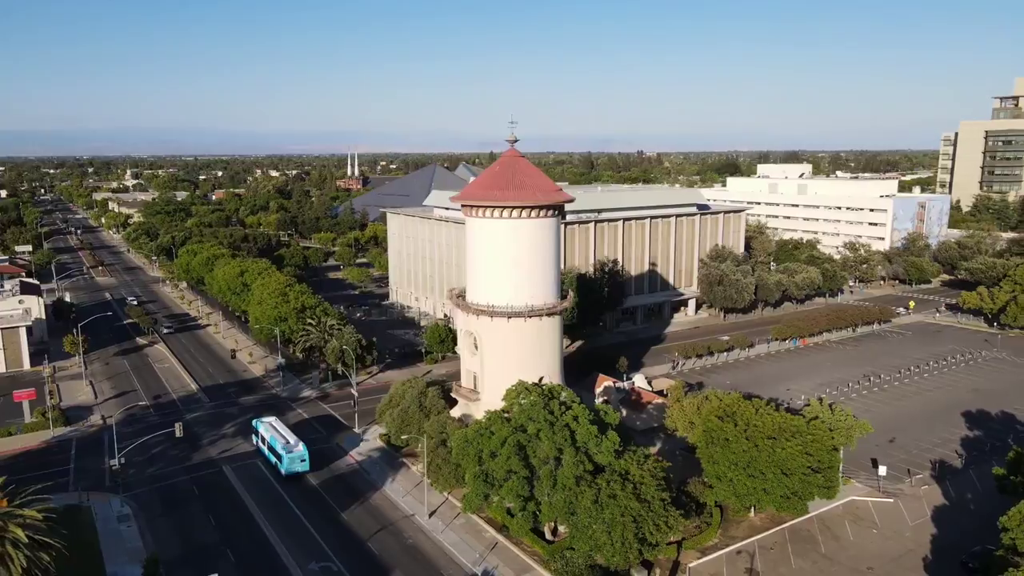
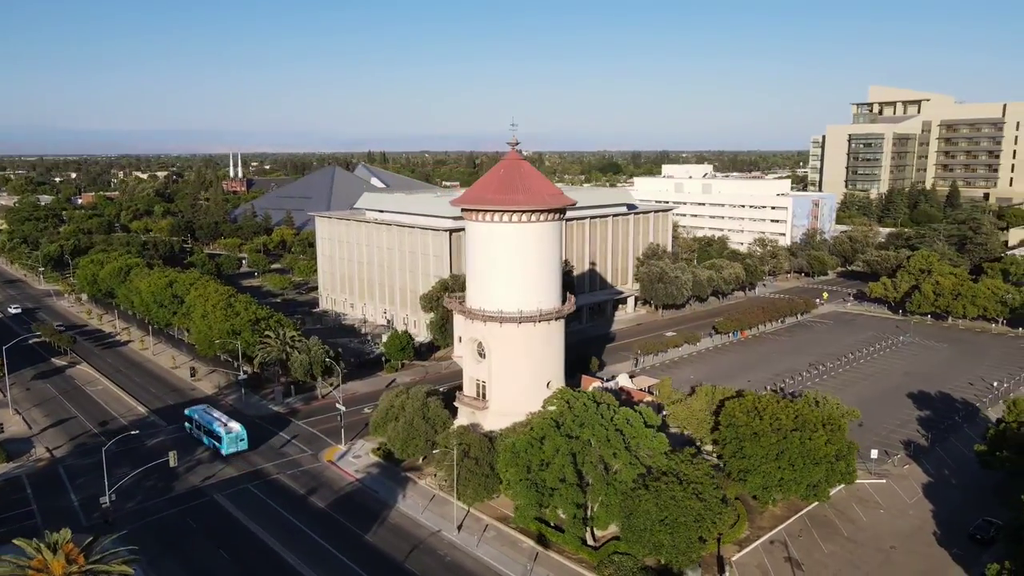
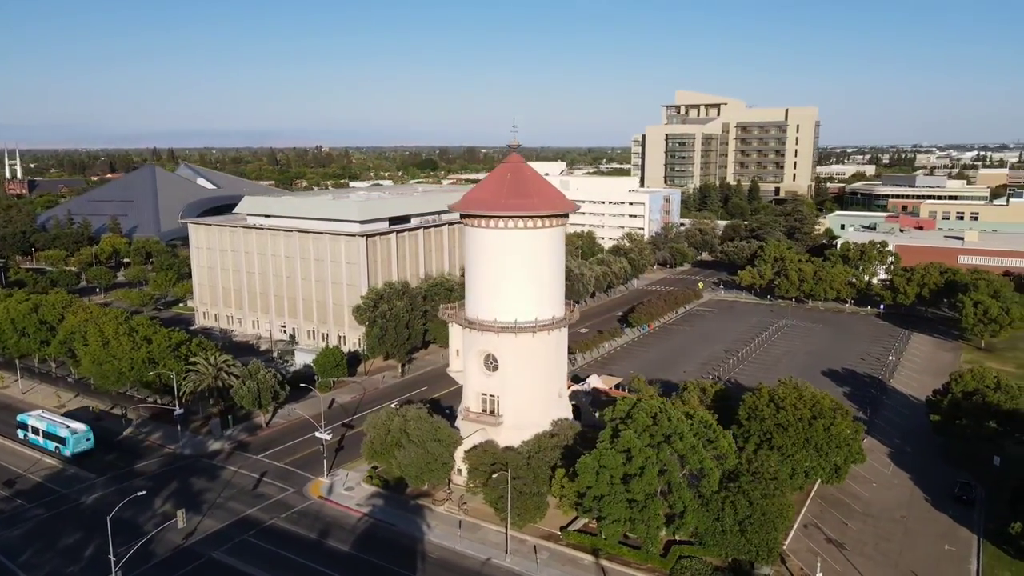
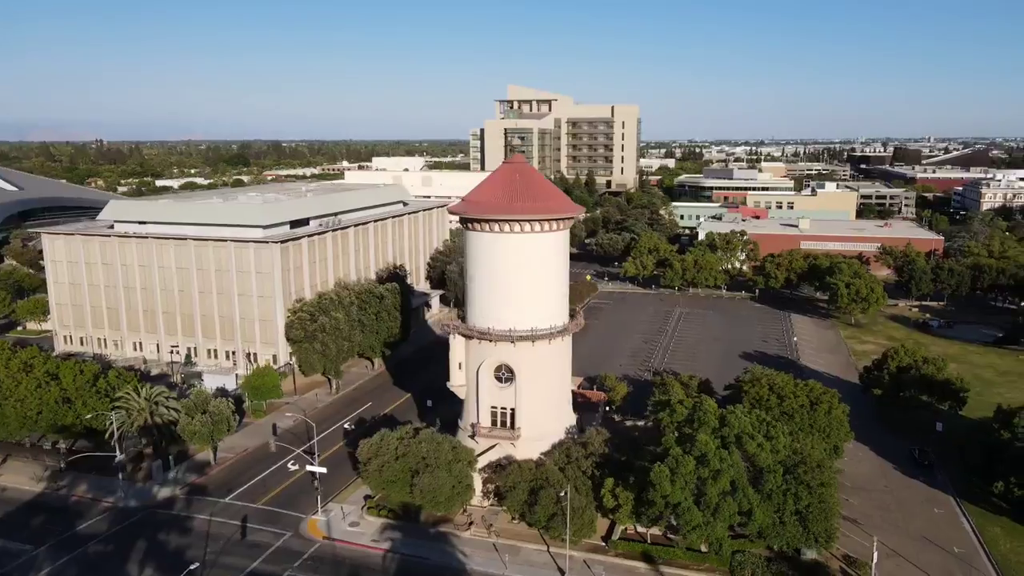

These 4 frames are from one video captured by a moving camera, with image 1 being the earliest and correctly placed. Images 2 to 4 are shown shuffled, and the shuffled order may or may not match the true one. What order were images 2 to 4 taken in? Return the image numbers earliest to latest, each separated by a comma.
2, 3, 4
